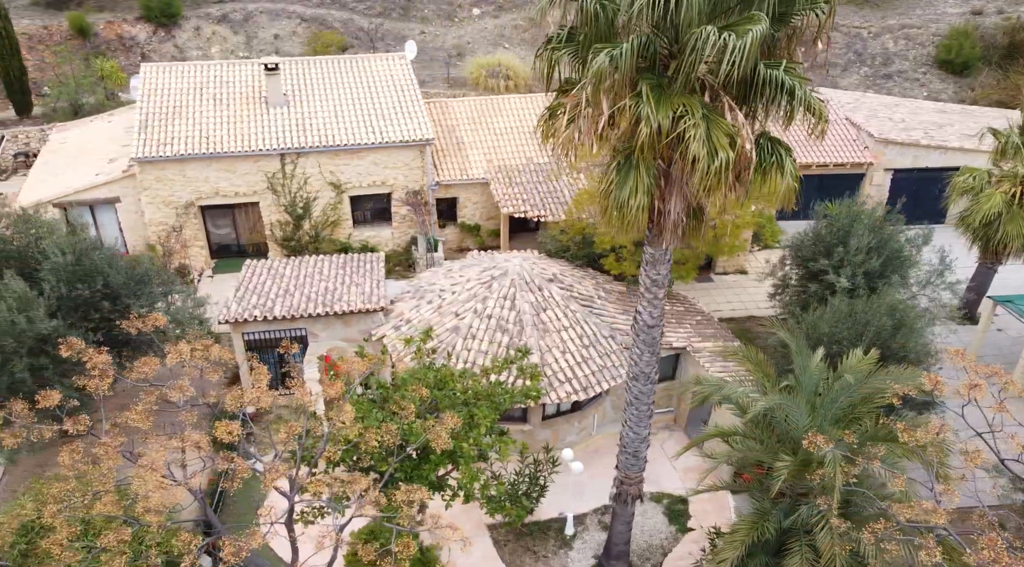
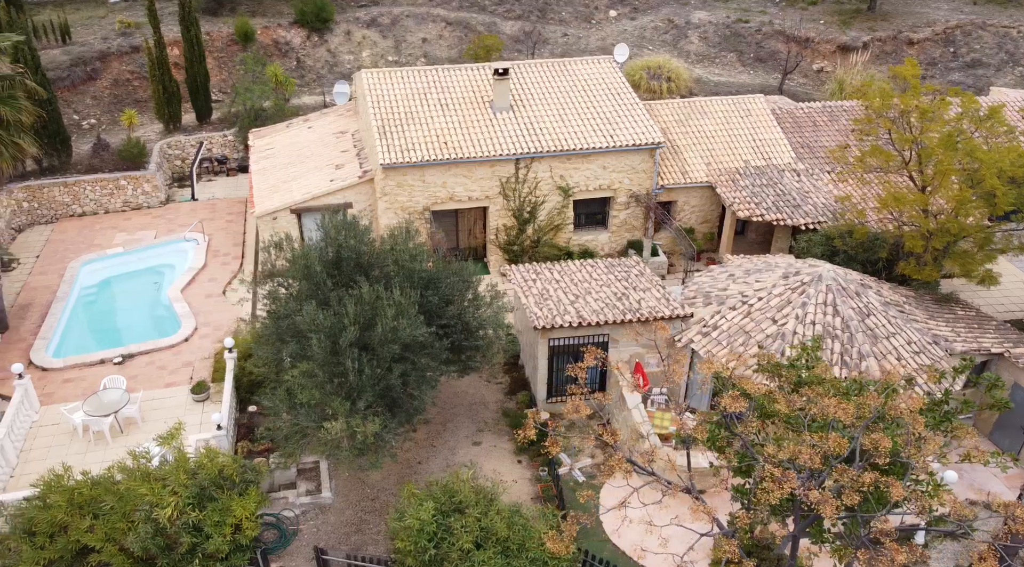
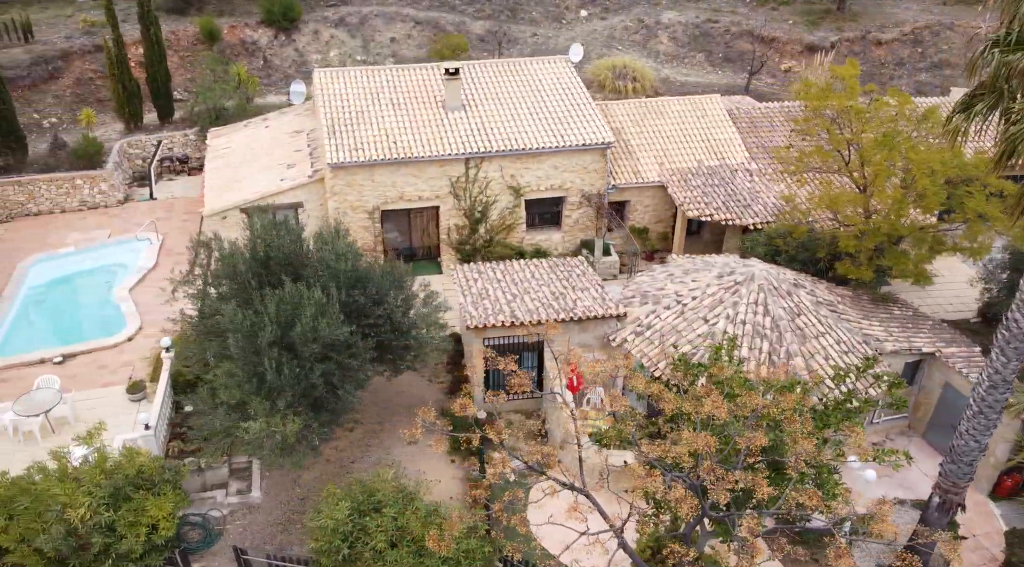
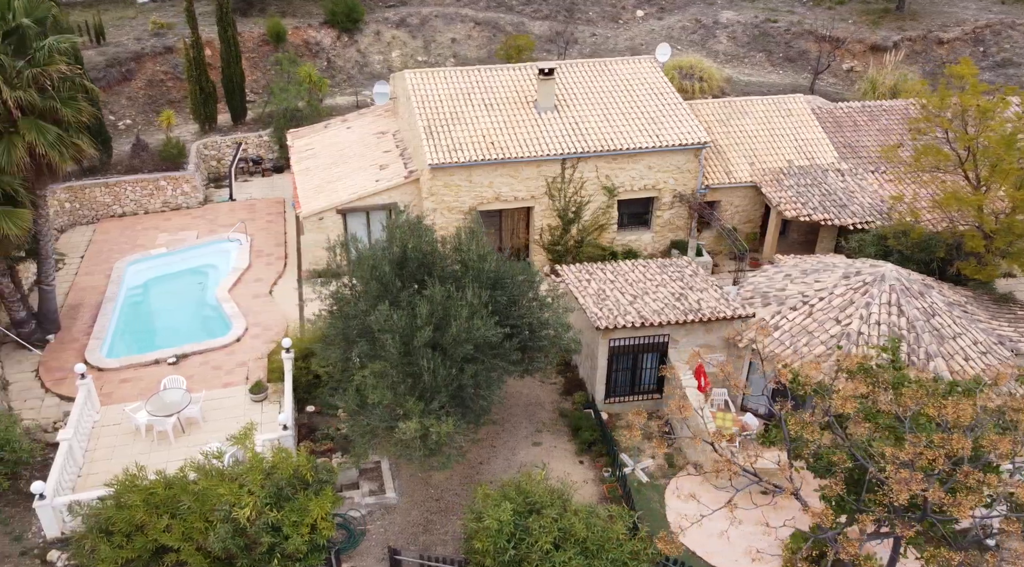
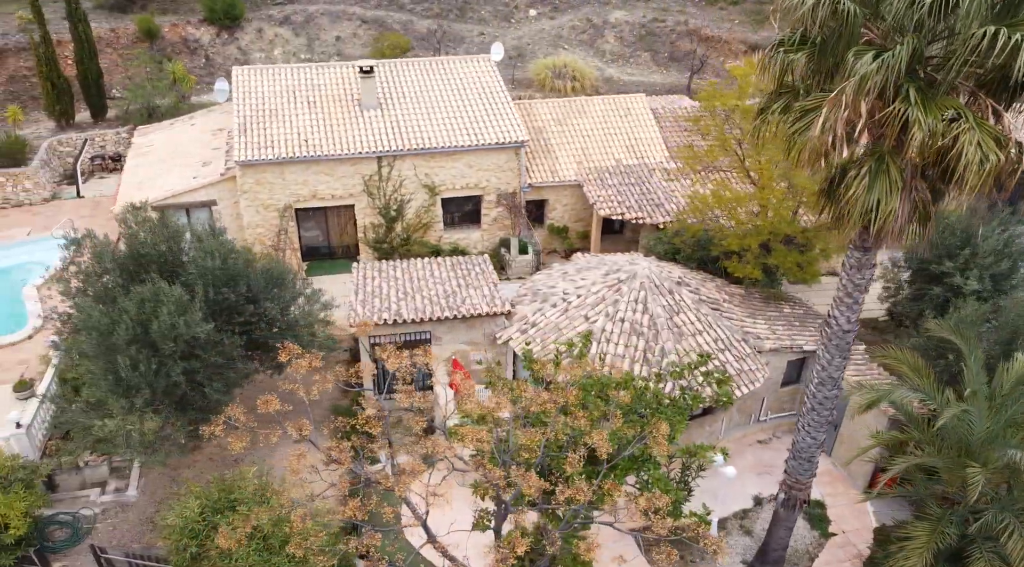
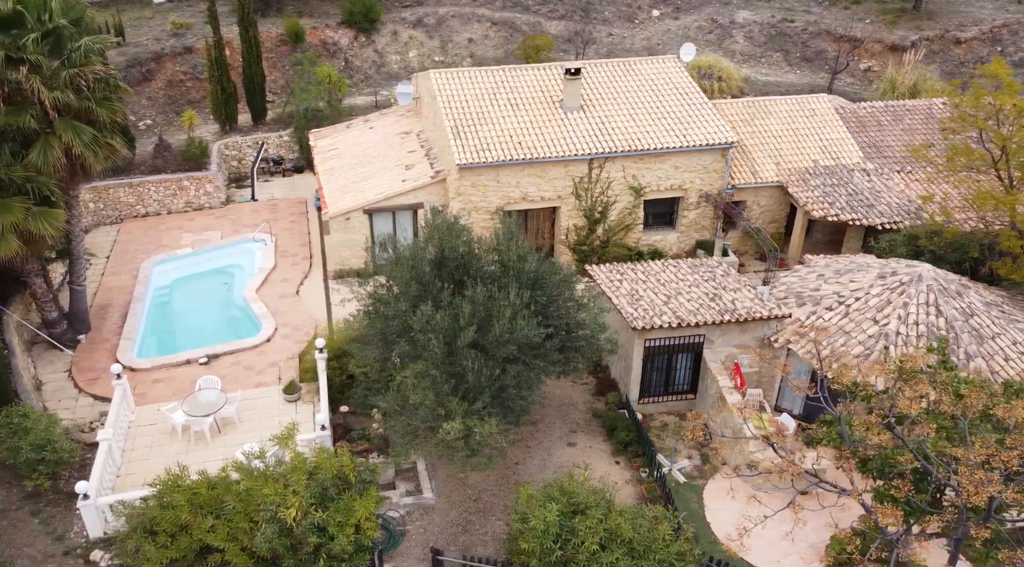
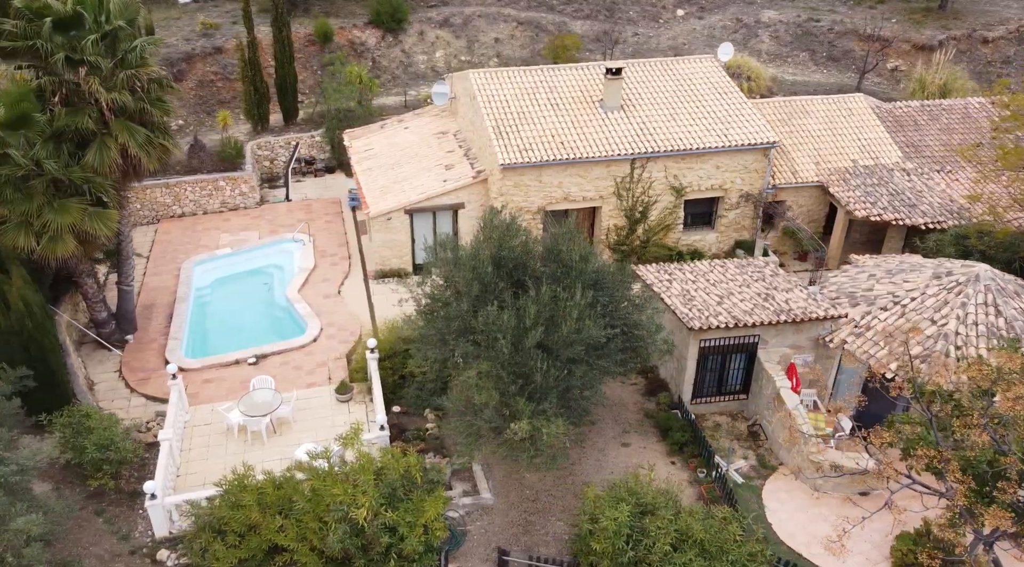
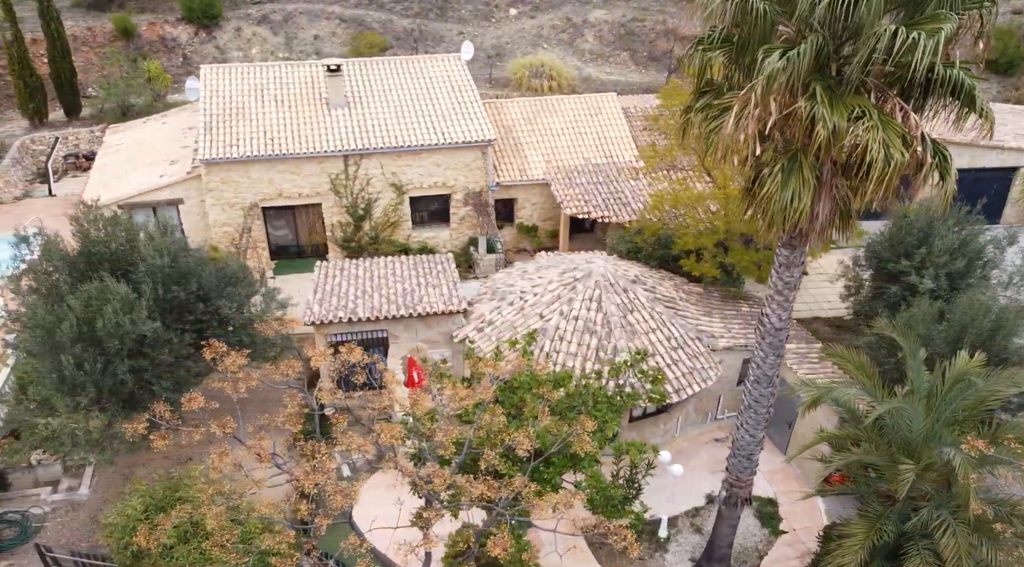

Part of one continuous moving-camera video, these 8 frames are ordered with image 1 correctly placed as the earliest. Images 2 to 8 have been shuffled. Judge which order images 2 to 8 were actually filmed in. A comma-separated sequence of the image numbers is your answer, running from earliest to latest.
8, 5, 3, 2, 4, 6, 7
